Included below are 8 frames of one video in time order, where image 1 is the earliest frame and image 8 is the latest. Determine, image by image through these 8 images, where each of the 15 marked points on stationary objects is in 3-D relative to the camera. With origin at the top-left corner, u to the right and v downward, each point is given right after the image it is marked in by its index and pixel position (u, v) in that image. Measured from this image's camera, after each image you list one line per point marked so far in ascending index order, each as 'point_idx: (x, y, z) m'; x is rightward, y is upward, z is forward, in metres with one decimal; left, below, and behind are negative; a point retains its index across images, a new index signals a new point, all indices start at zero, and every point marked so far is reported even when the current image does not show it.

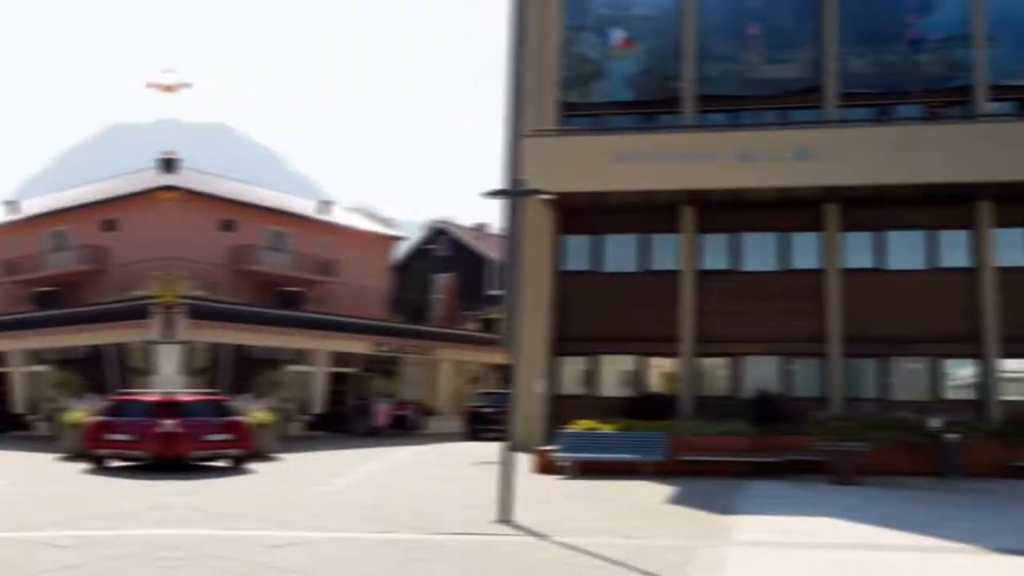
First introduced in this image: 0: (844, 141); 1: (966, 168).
0: (+8.7, +3.7, +19.4) m
1: (+11.5, +2.9, +18.7) m
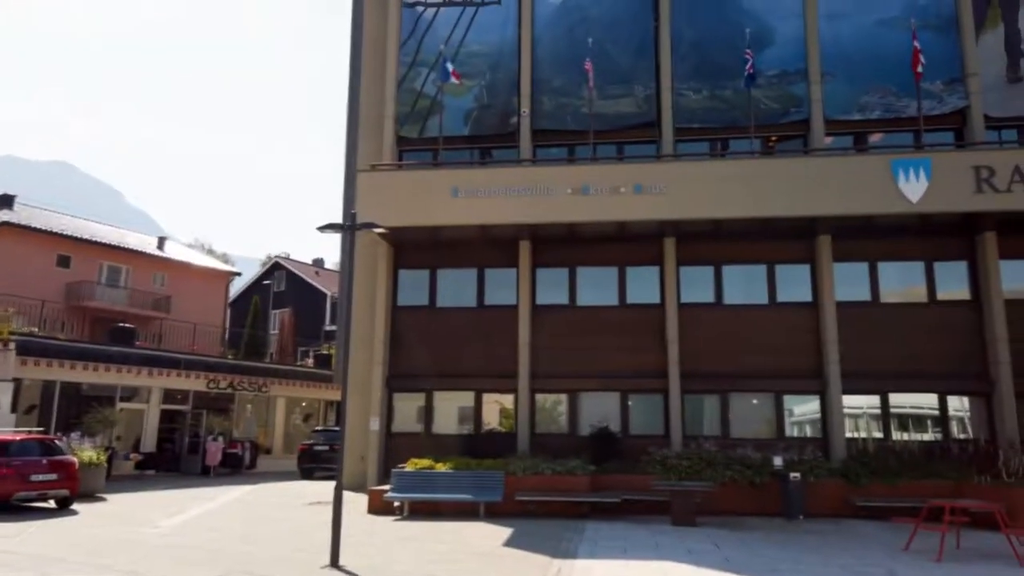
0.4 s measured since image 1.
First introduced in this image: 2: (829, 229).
0: (+4.3, +2.9, +18.9) m
1: (+7.2, +2.1, +18.4) m
2: (+8.2, +1.5, +19.5) m
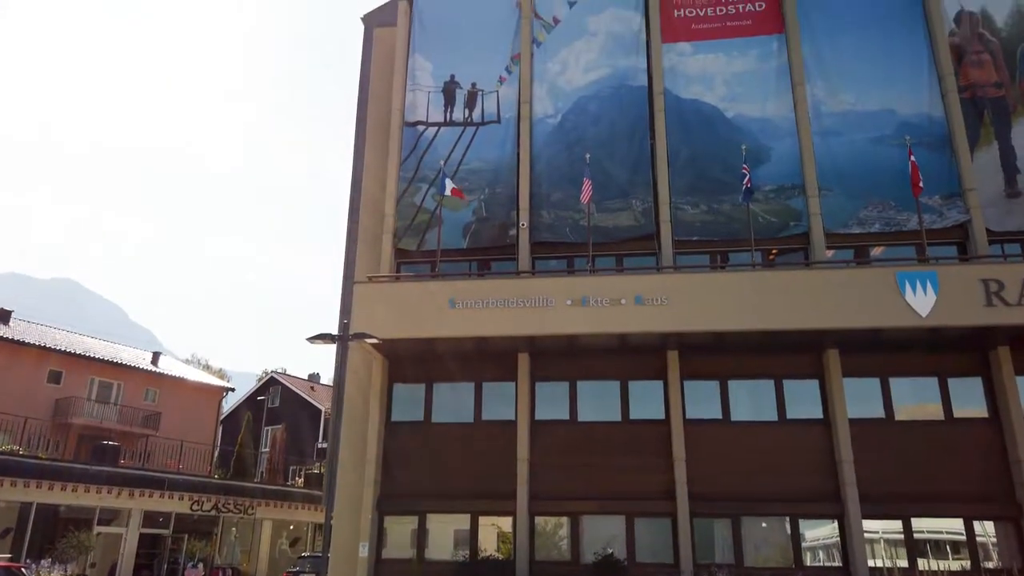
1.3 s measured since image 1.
0: (+4.3, +0.1, +18.5) m
1: (+7.2, -0.6, +18.0) m
2: (+8.1, -1.3, +19.0) m
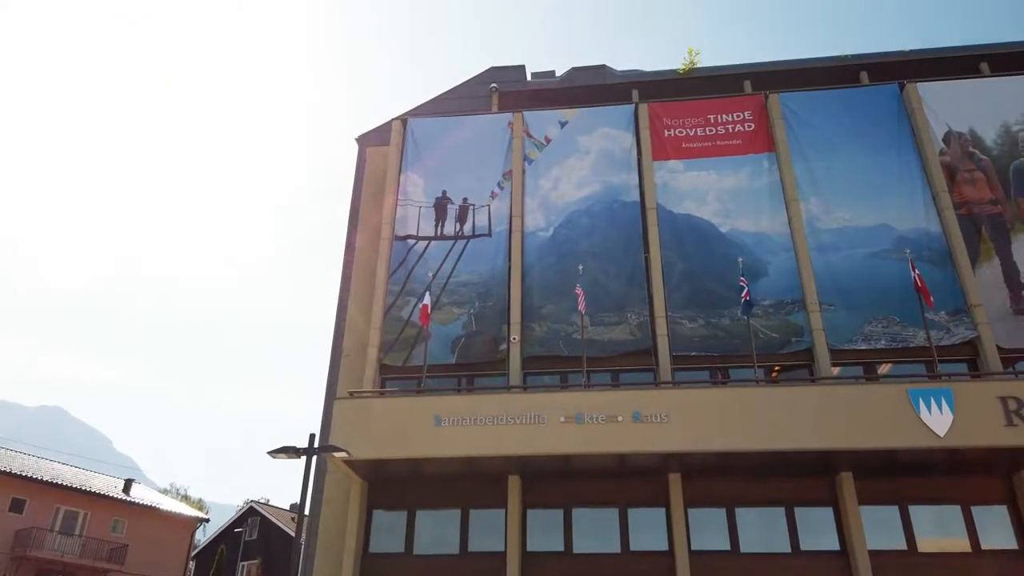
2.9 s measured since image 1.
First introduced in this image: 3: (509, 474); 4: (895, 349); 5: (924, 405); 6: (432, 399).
0: (+4.1, -2.6, +17.5) m
1: (+7.0, -3.2, +16.8) m
2: (+7.9, -4.1, +17.7) m
3: (-0.1, -4.7, +19.0) m
4: (+9.9, -1.6, +19.6) m
5: (+9.1, -2.6, +16.7) m
6: (-1.9, -2.7, +18.4) m
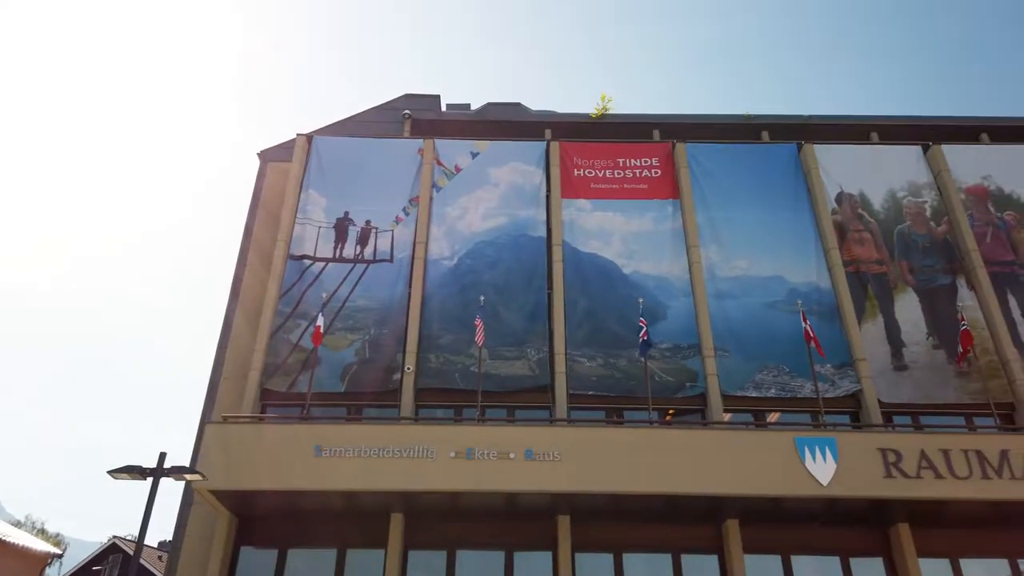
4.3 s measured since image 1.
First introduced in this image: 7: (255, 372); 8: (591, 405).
0: (+1.6, -3.4, +17.0) m
1: (+4.5, -4.2, +16.7) m
2: (+5.2, -5.2, +17.6) m
3: (-2.9, -5.3, +17.9) m
4: (+7.1, -2.9, +19.9) m
5: (+6.6, -3.7, +16.9) m
6: (-4.5, -3.1, +17.2) m
7: (-6.7, -2.2, +19.7) m
8: (+2.1, -3.1, +19.8) m
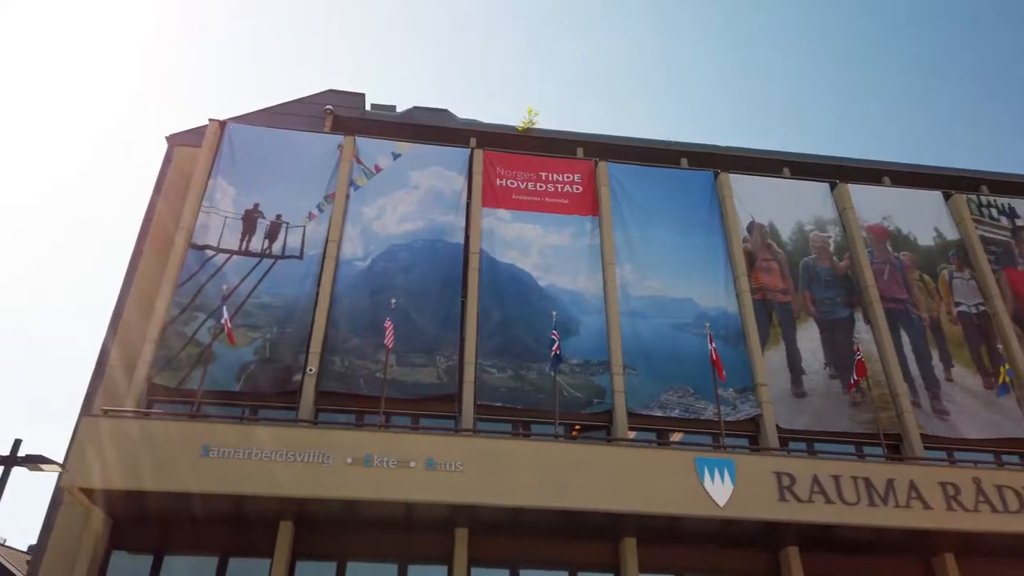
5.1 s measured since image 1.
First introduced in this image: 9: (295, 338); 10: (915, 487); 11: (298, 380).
0: (-0.6, -3.6, +16.7) m
1: (+2.3, -4.5, +16.6) m
2: (+2.9, -5.6, +17.6) m
3: (-5.2, -5.2, +17.0) m
4: (+4.7, -3.5, +20.1) m
5: (+4.4, -4.2, +17.1) m
6: (-6.6, -2.9, +16.2) m
7: (-9.0, -1.9, +18.5) m
8: (-0.4, -3.3, +19.5) m
9: (-5.6, -1.3, +19.6) m
10: (+9.3, -4.6, +17.6) m
11: (-5.3, -2.3, +18.9) m
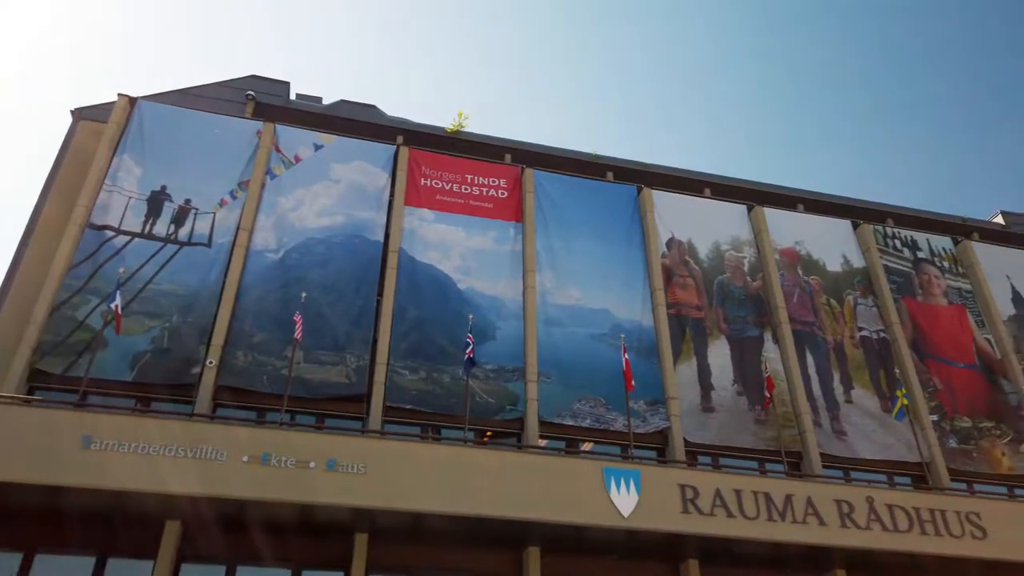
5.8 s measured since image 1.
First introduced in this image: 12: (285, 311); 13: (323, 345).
0: (-2.6, -3.6, +16.2) m
1: (+0.2, -4.6, +16.4) m
2: (+0.6, -5.7, +17.4) m
3: (-7.3, -4.9, +16.1) m
4: (+2.3, -3.8, +20.1) m
5: (+2.3, -4.4, +17.0) m
6: (-8.5, -2.5, +15.1) m
7: (-11.0, -1.4, +17.2) m
8: (-2.6, -3.3, +19.0) m
9: (-7.8, -1.0, +18.6) m
10: (+7.1, -5.1, +18.0) m
11: (-7.5, -2.0, +18.0) m
12: (-5.8, -0.6, +19.5) m
13: (-4.8, -1.4, +19.2) m
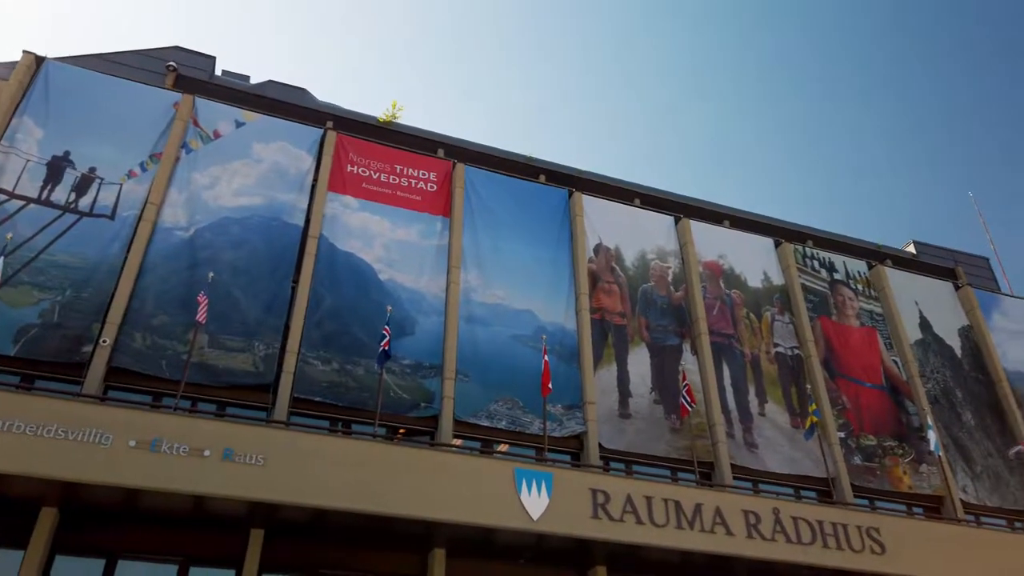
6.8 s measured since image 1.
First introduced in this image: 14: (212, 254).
0: (-4.4, -3.2, +15.4) m
1: (-1.7, -4.5, +15.8) m
2: (-1.5, -5.6, +16.9) m
3: (-9.2, -4.3, +14.8) m
4: (0.0, -3.7, +19.7) m
5: (+0.3, -4.4, +16.7) m
6: (-10.2, -1.8, +13.8) m
7: (-12.8, -0.6, +15.6) m
8: (-4.7, -3.0, +18.2) m
9: (-9.6, -0.4, +17.4) m
10: (+5.0, -5.4, +18.1) m
11: (-9.4, -1.4, +16.8) m
12: (-7.8, -0.1, +18.5) m
13: (-6.8, -1.0, +18.2) m
14: (-7.6, +0.9, +19.2) m
